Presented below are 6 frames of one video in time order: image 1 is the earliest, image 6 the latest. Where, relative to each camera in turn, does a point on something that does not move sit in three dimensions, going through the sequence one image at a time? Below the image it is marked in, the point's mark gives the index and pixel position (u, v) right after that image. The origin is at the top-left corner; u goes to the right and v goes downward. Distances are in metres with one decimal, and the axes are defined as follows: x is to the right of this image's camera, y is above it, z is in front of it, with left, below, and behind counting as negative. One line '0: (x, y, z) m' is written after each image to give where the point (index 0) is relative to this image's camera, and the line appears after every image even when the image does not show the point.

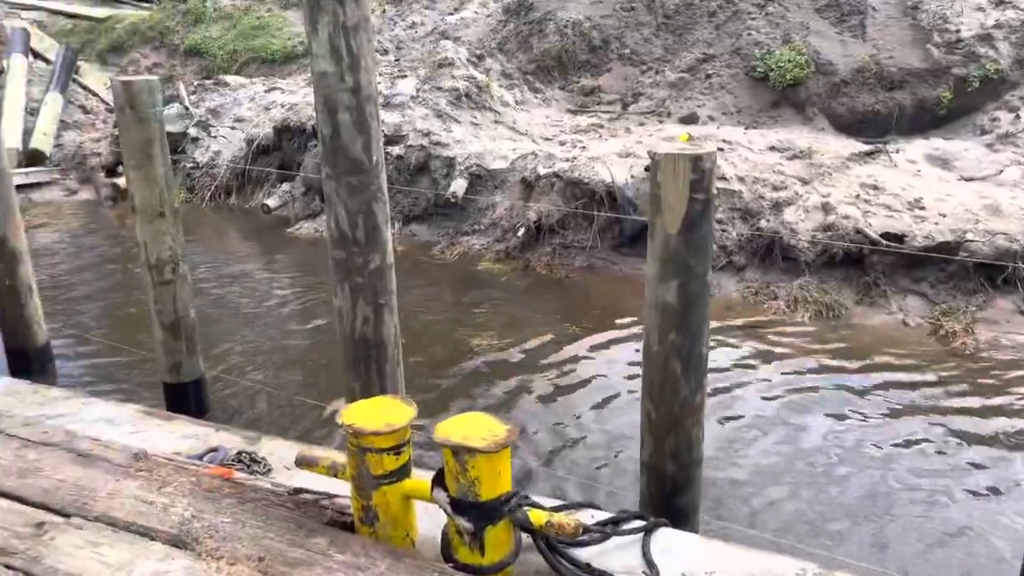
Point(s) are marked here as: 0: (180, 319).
0: (-2.0, -0.2, +5.1) m
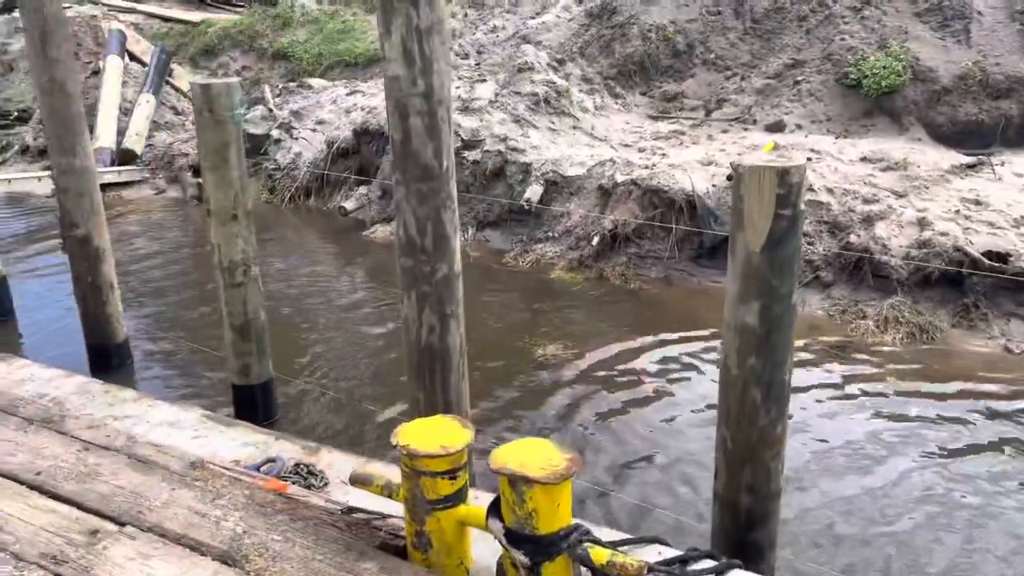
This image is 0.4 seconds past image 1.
0: (-1.5, -0.2, +5.1) m
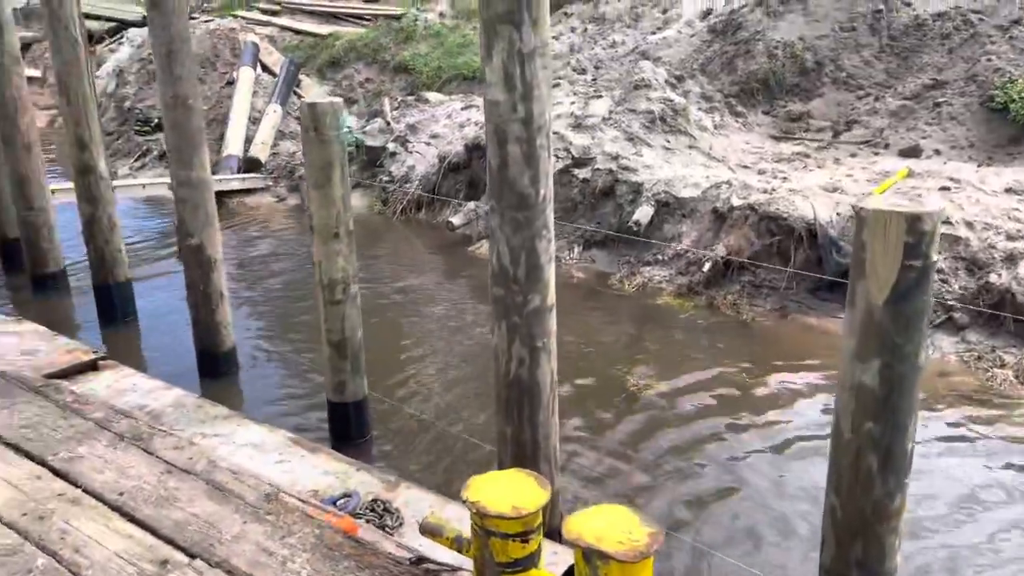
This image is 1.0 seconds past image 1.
0: (-1.0, -0.3, +5.1) m
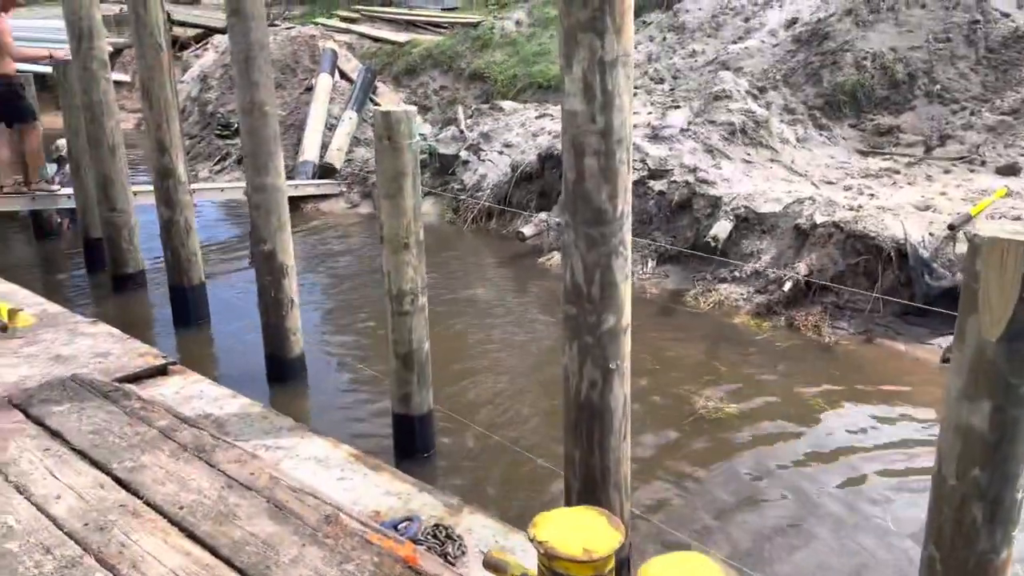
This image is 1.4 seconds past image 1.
0: (-0.6, -0.4, +5.0) m
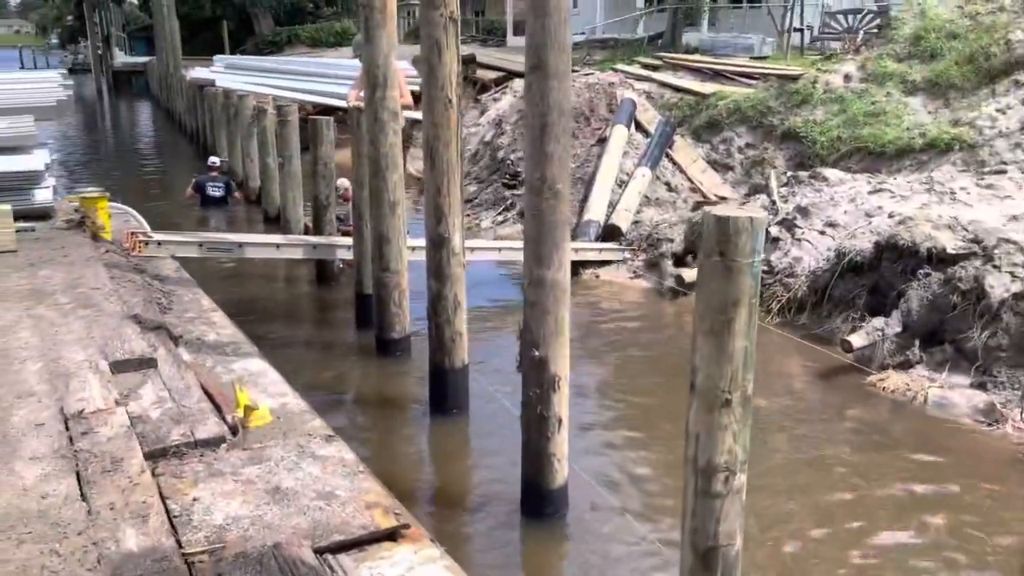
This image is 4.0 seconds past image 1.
0: (+0.9, -1.1, +3.5) m
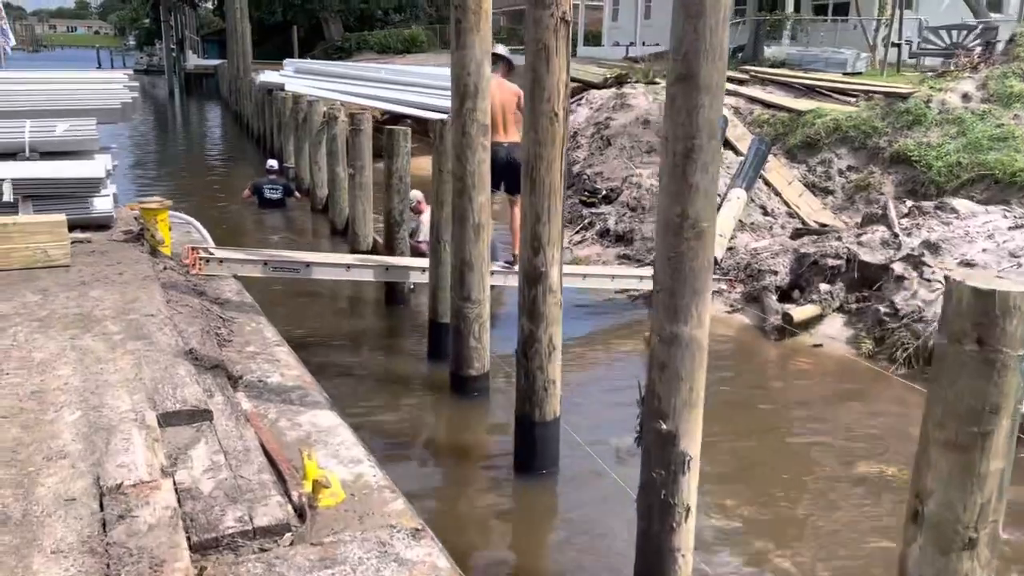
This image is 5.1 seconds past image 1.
0: (+1.3, -1.4, +2.6) m
